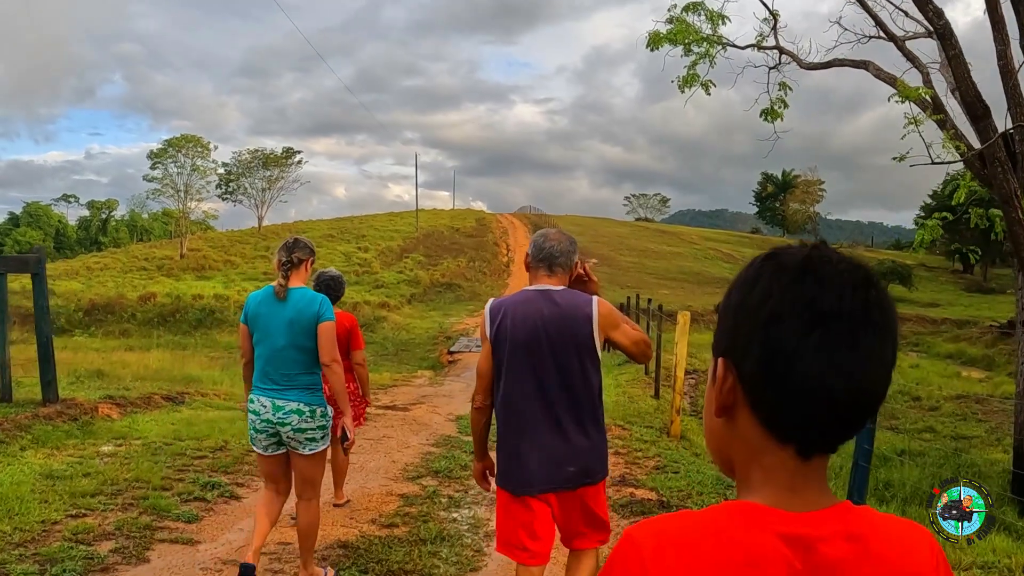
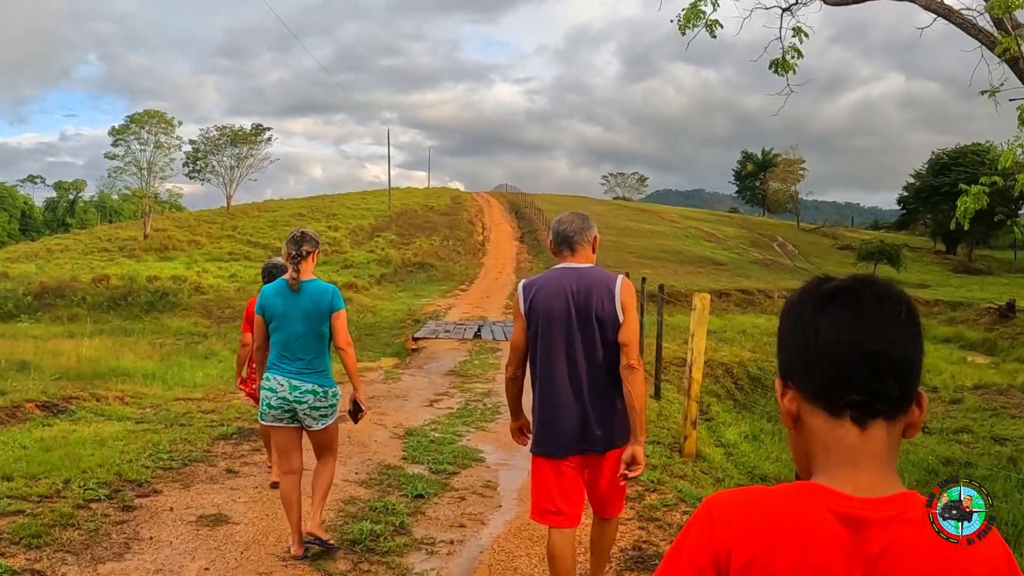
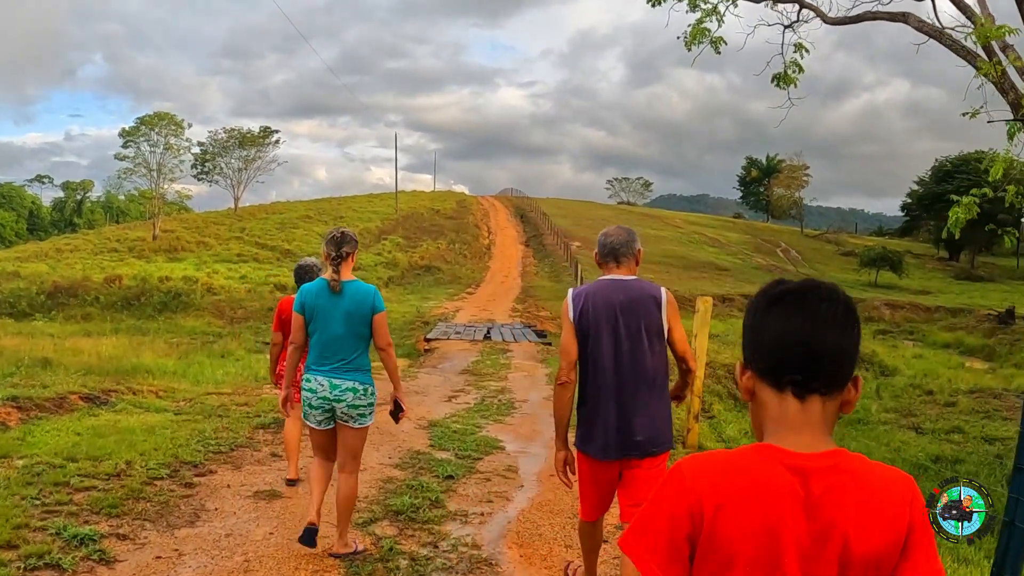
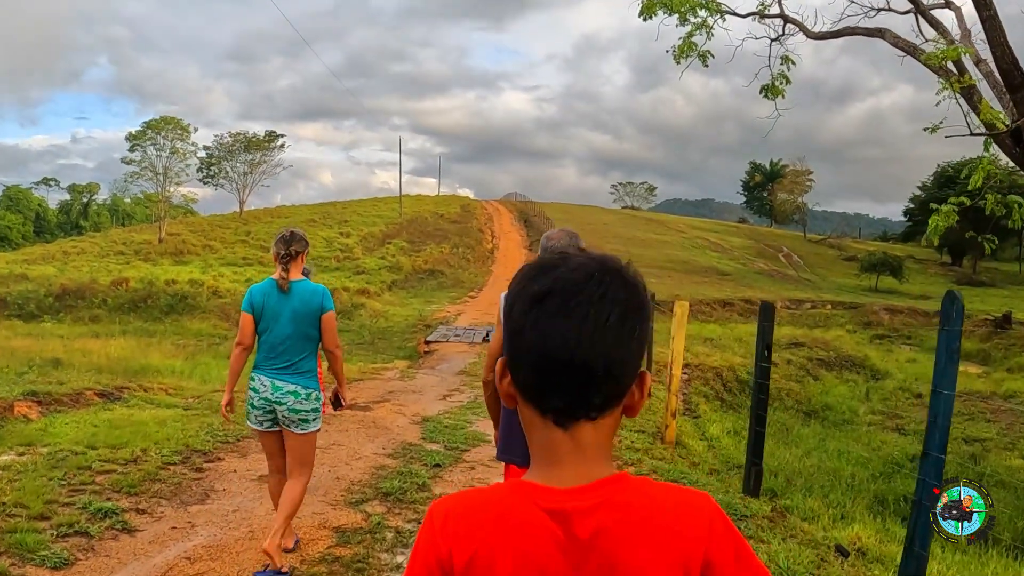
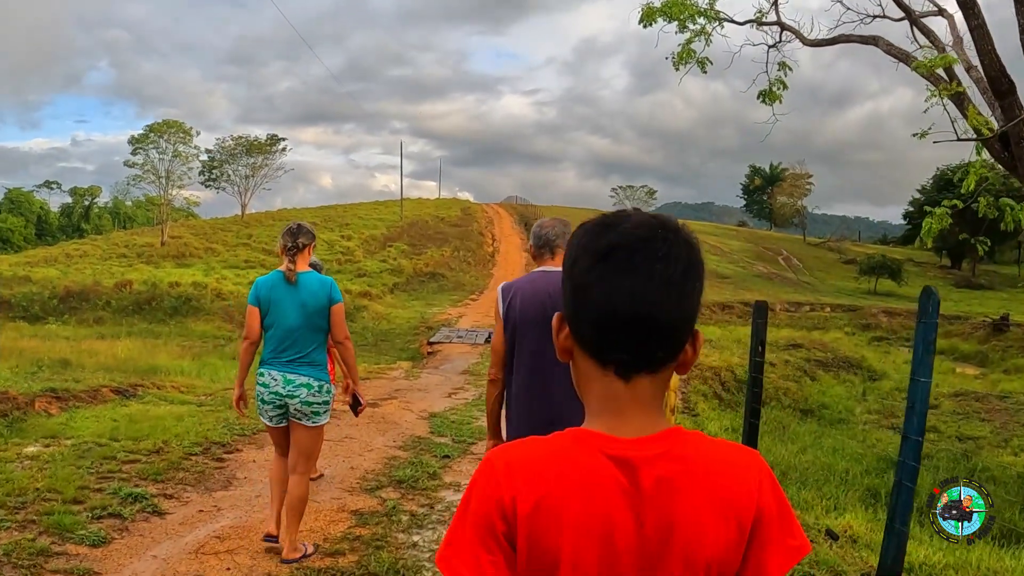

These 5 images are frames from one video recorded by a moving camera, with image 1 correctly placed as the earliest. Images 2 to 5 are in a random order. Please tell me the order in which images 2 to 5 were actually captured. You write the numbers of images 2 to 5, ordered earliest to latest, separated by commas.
5, 4, 3, 2
